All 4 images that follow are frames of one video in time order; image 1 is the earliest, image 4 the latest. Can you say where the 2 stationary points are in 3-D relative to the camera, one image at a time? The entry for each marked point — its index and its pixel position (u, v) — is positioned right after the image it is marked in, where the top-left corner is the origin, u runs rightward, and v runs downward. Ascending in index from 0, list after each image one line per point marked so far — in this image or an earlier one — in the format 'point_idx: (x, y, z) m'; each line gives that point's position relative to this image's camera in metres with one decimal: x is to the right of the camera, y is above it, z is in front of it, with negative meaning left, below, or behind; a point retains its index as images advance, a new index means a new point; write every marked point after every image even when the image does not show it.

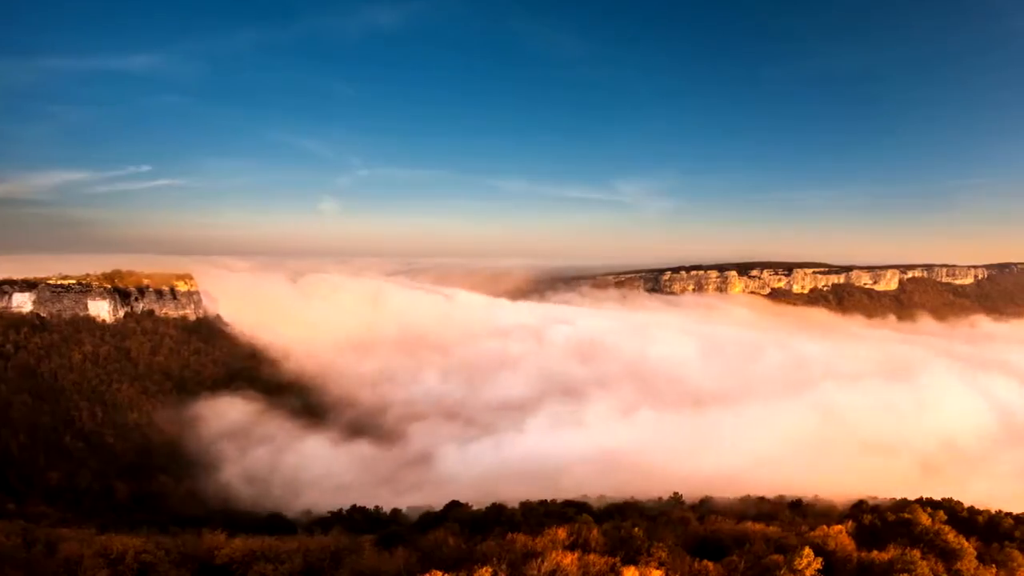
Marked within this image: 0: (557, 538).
0: (+1.4, -7.7, +17.5) m
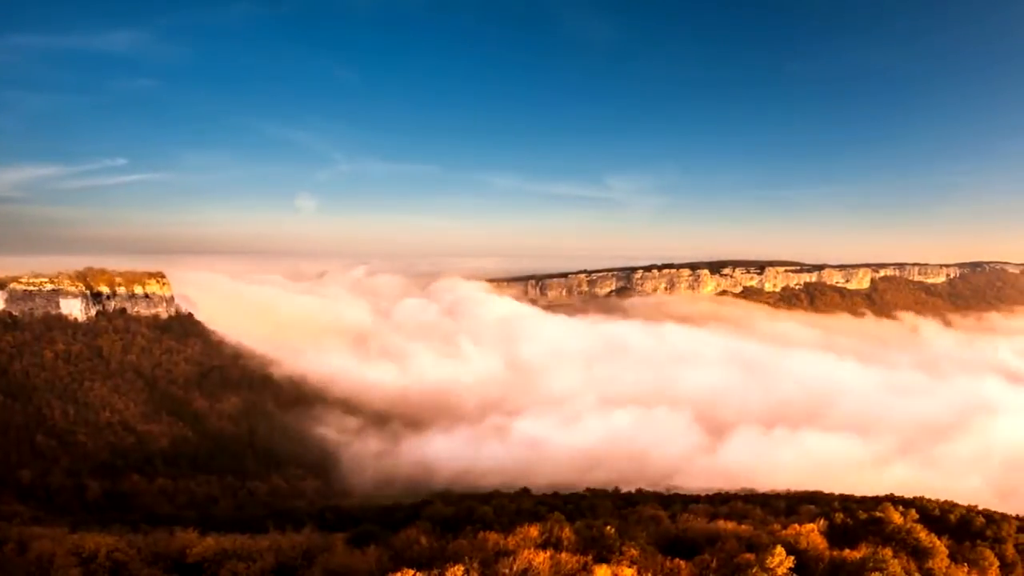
0: (+0.5, -7.7, +17.5) m
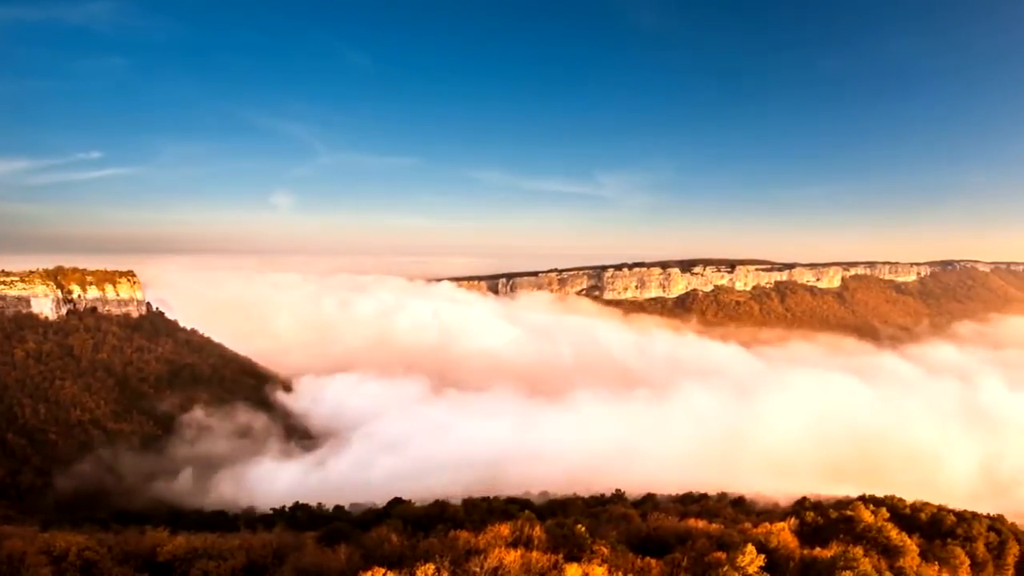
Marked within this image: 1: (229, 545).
0: (-0.4, -7.6, +17.5) m
1: (-9.0, -8.2, +18.2) m
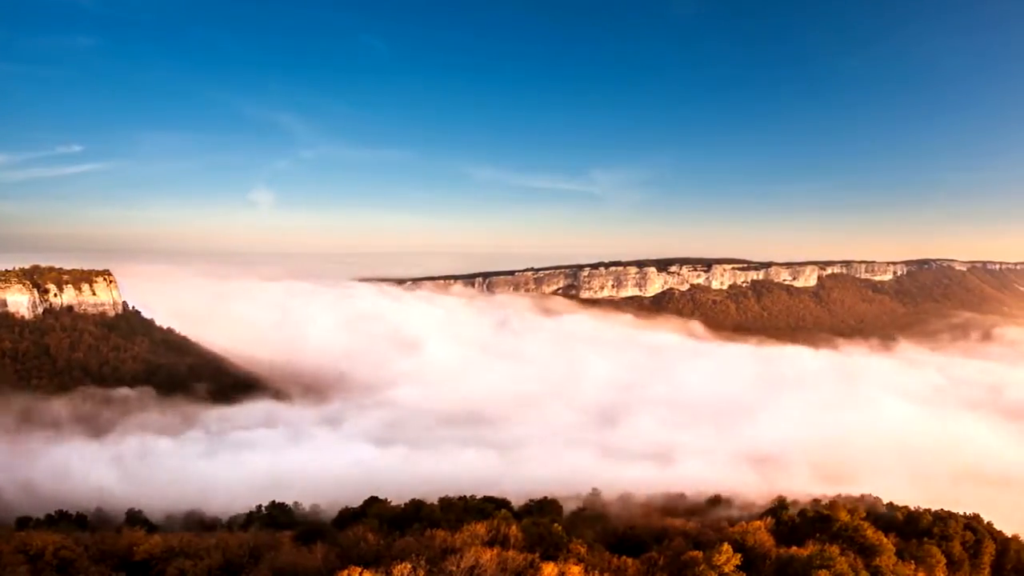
0: (-1.1, -7.6, +17.5) m
1: (-9.8, -8.2, +18.2) m
